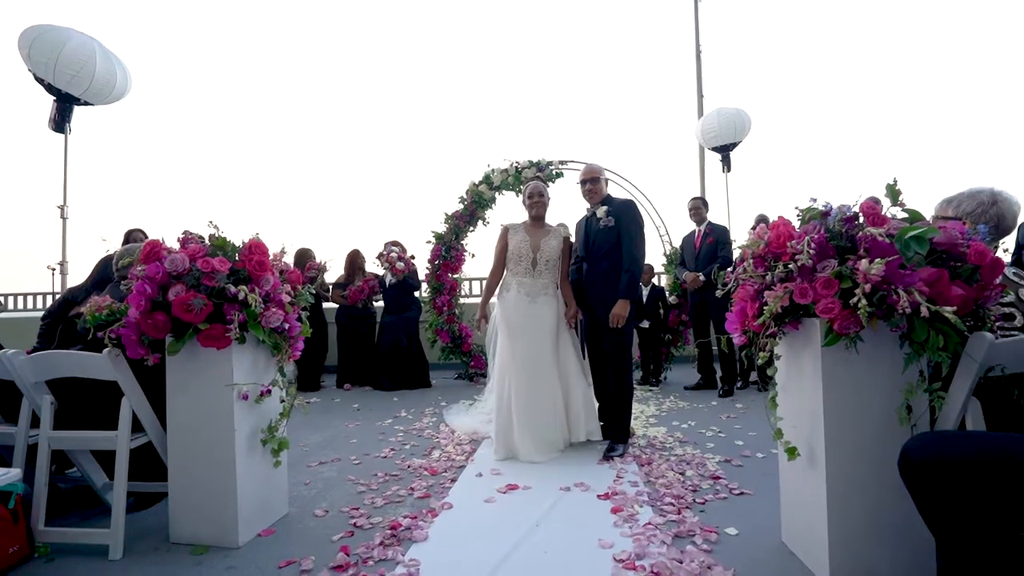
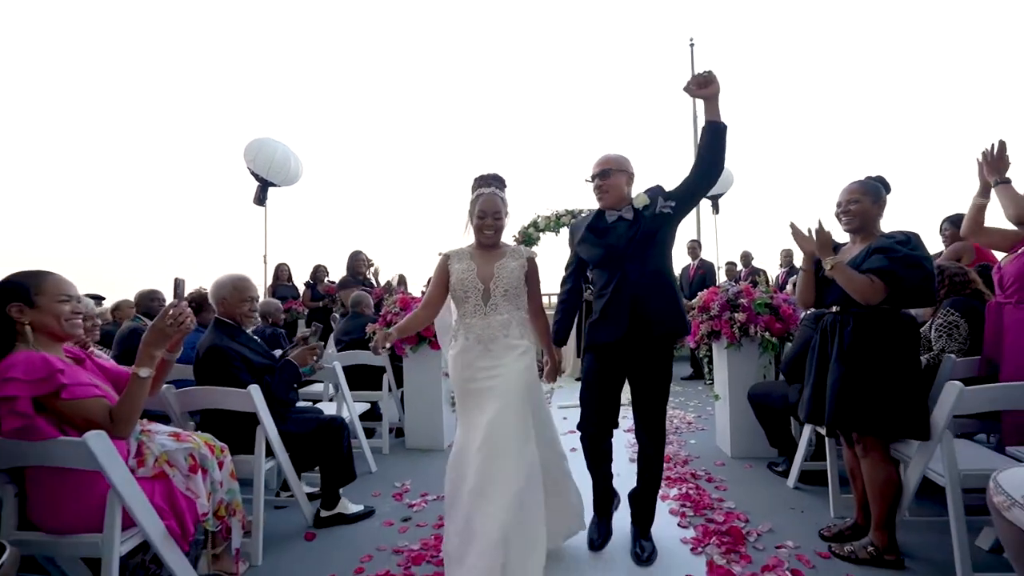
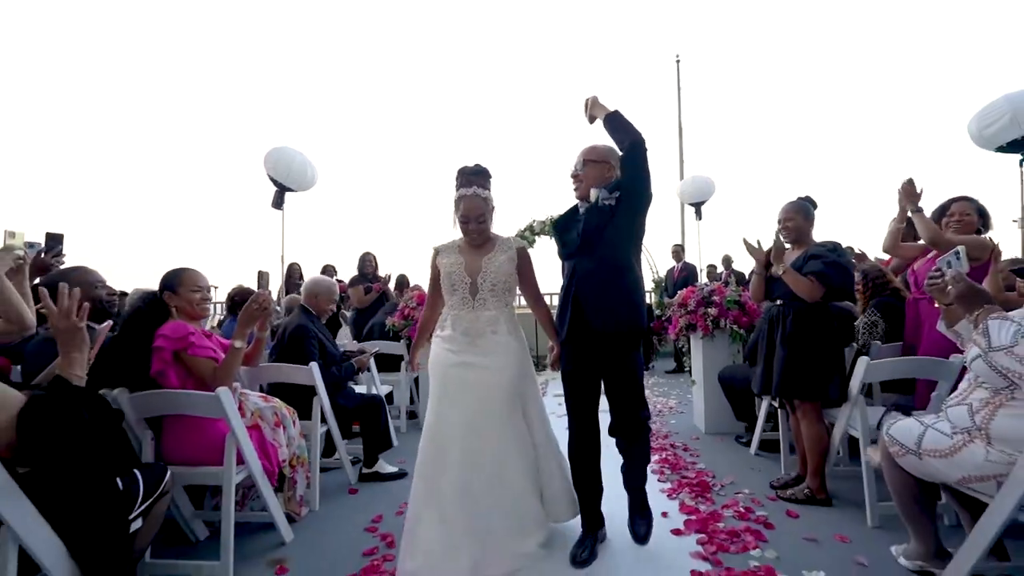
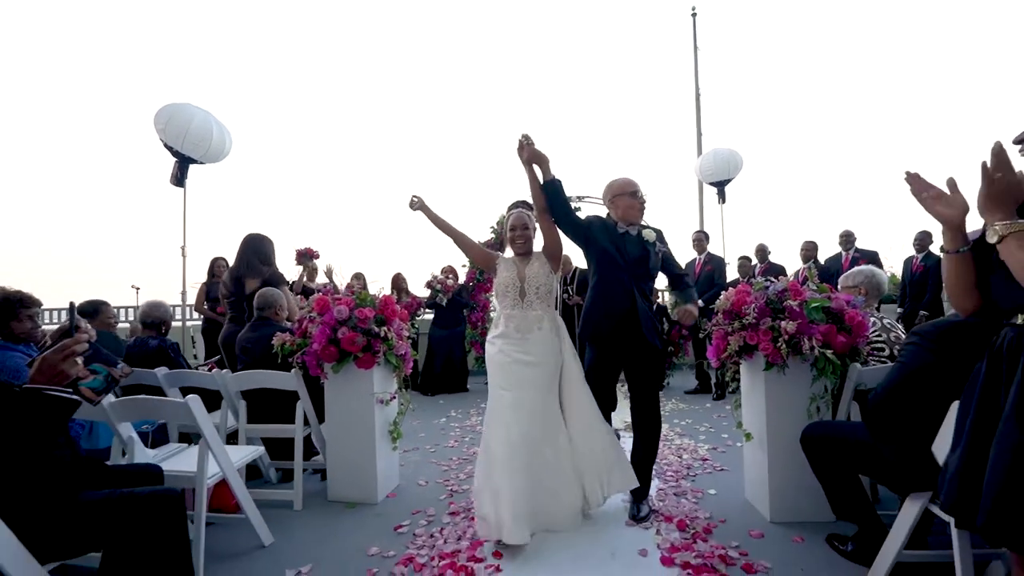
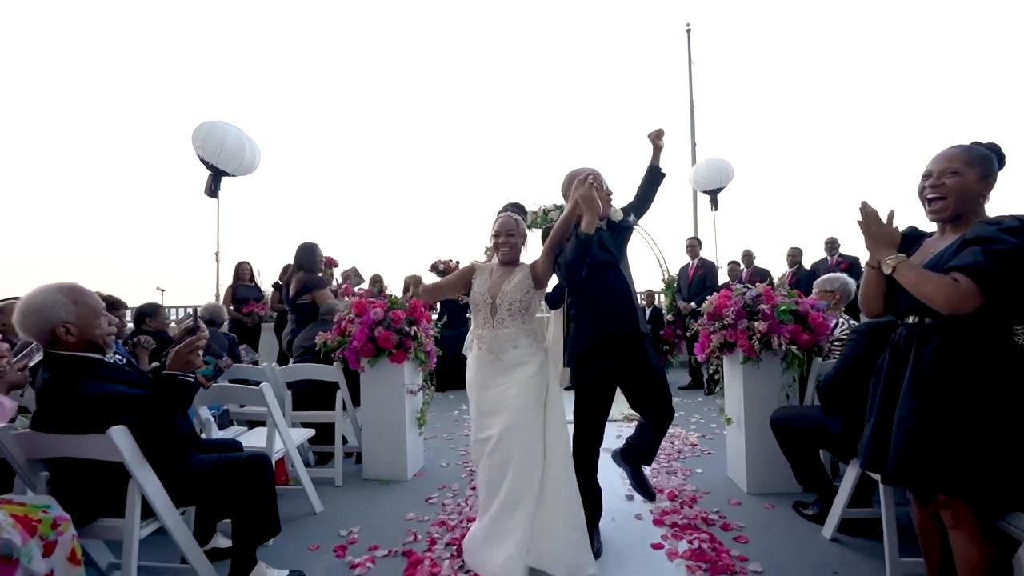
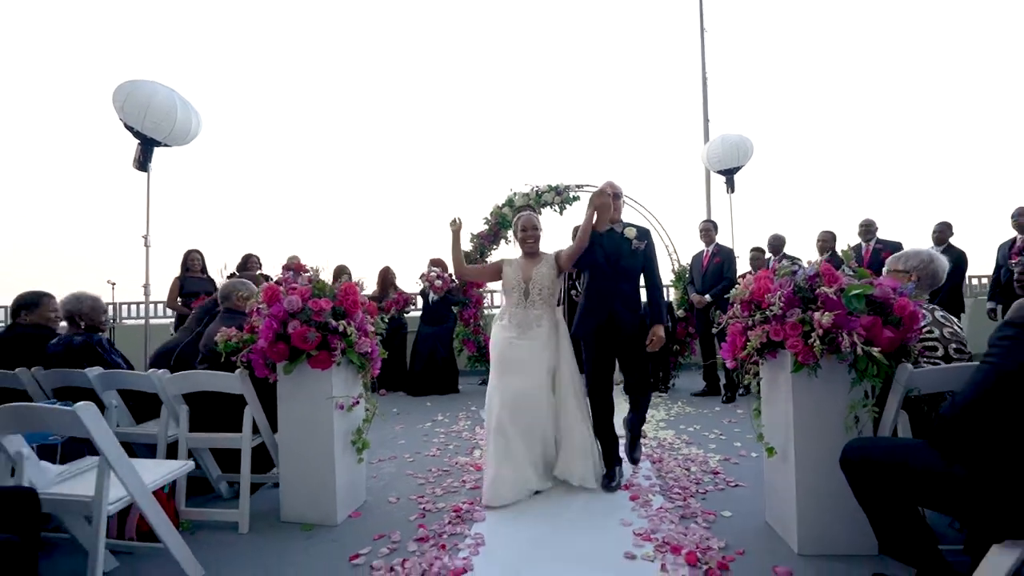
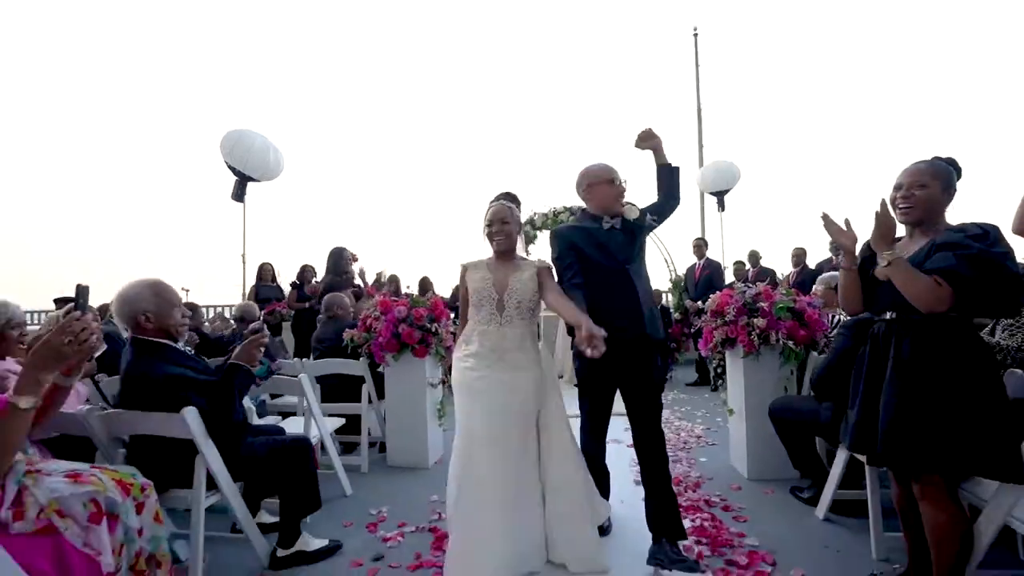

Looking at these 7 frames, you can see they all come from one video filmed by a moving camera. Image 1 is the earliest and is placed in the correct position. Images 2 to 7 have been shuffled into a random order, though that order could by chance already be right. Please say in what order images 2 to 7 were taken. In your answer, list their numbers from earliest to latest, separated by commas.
6, 4, 5, 2, 7, 3
